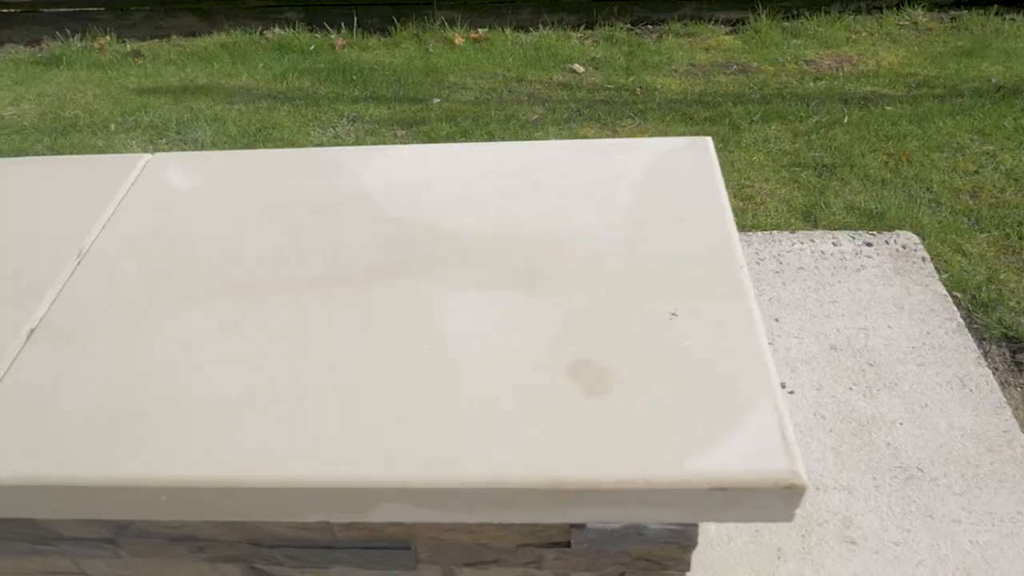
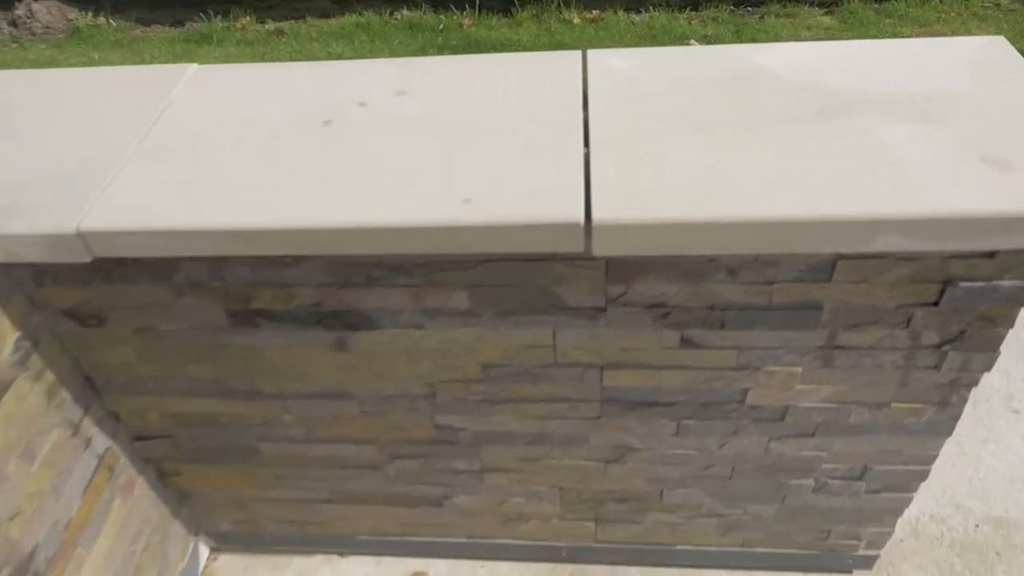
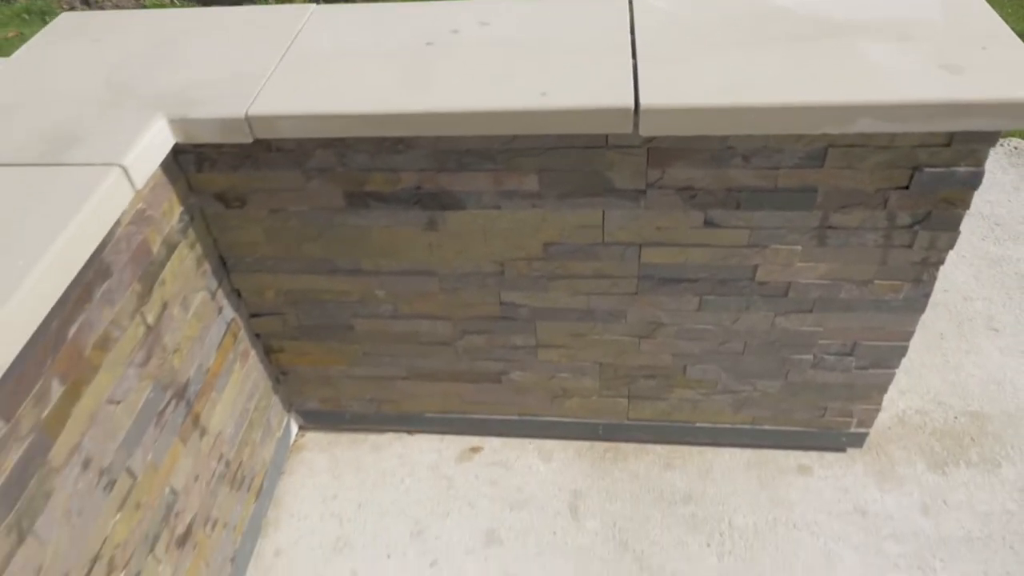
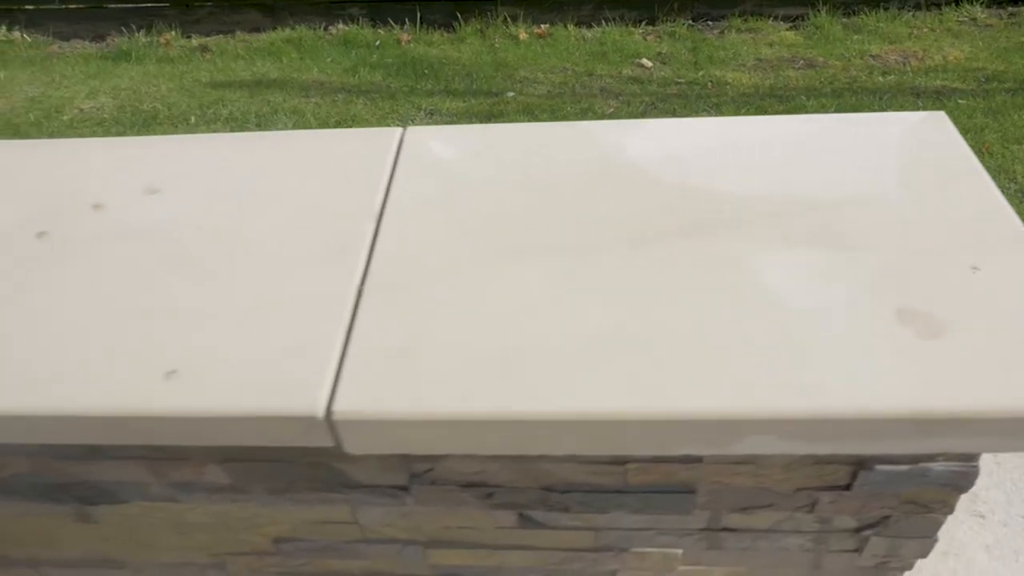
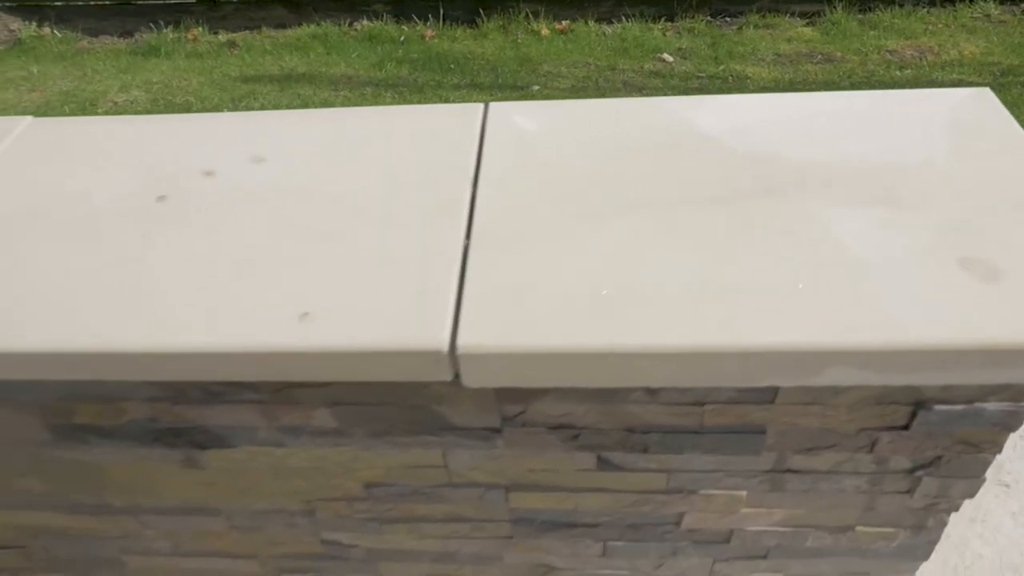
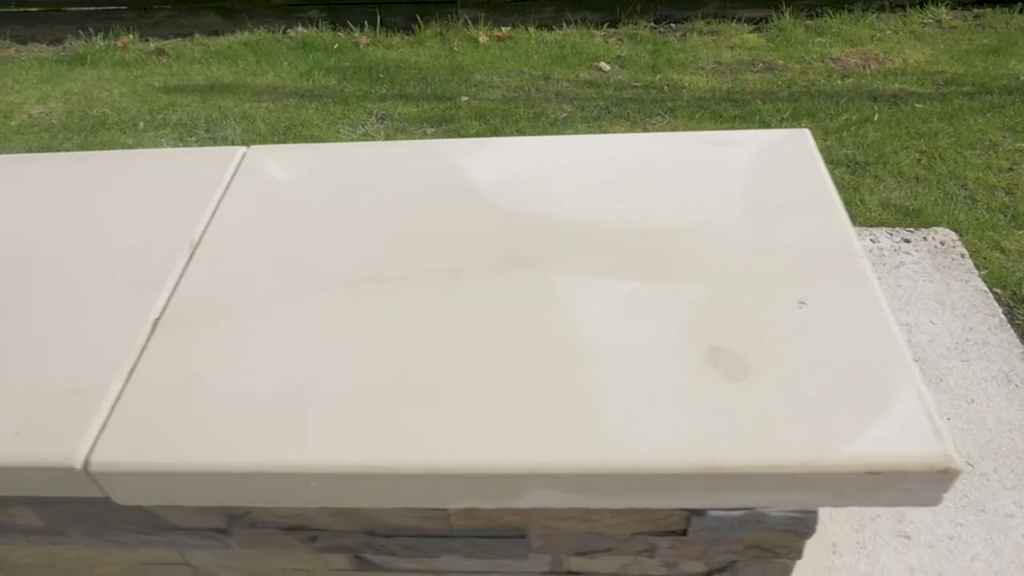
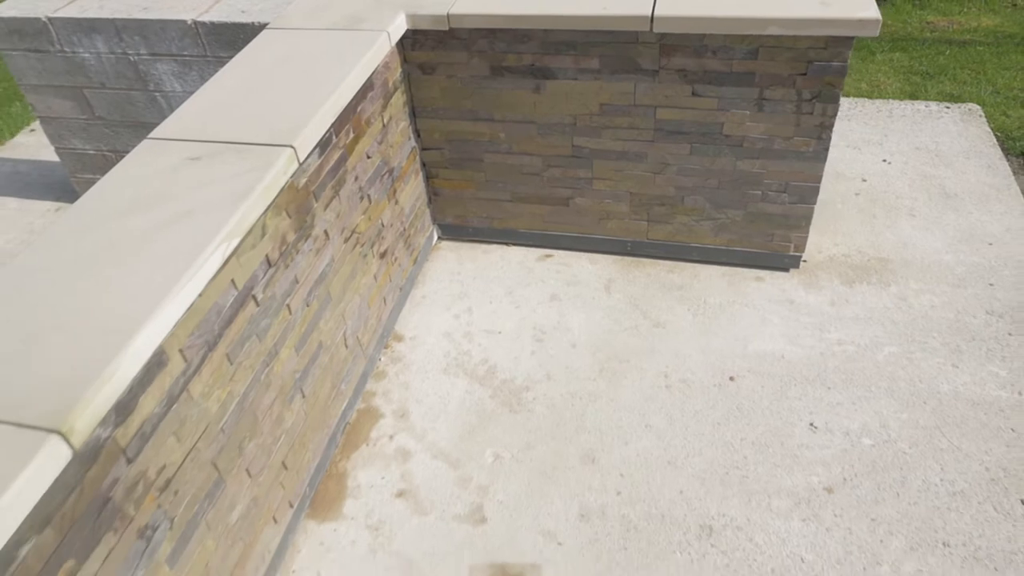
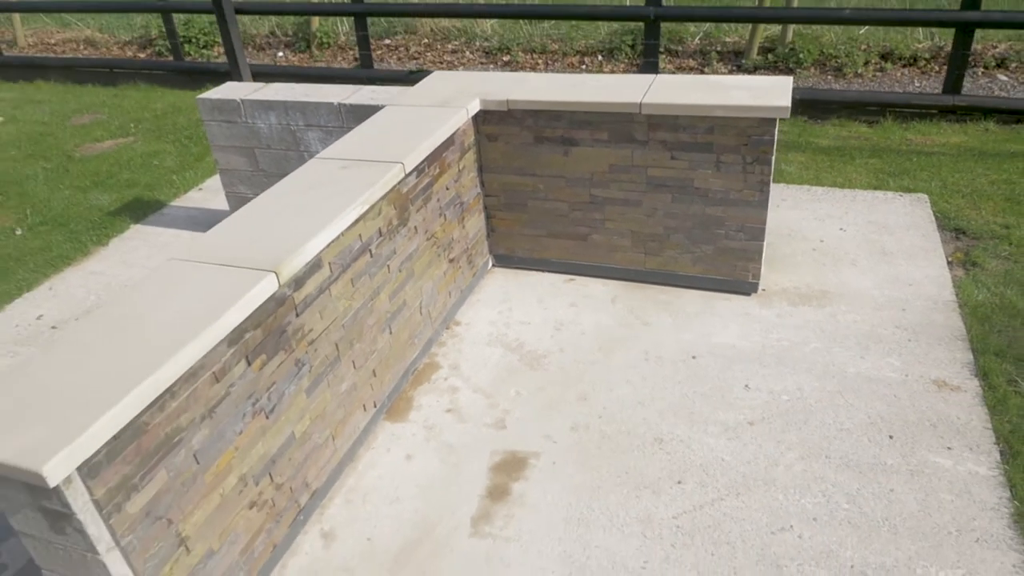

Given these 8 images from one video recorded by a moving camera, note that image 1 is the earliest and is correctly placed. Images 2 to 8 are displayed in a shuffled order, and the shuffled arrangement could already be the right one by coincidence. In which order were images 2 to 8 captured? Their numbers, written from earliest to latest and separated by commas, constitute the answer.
6, 4, 5, 2, 3, 7, 8
